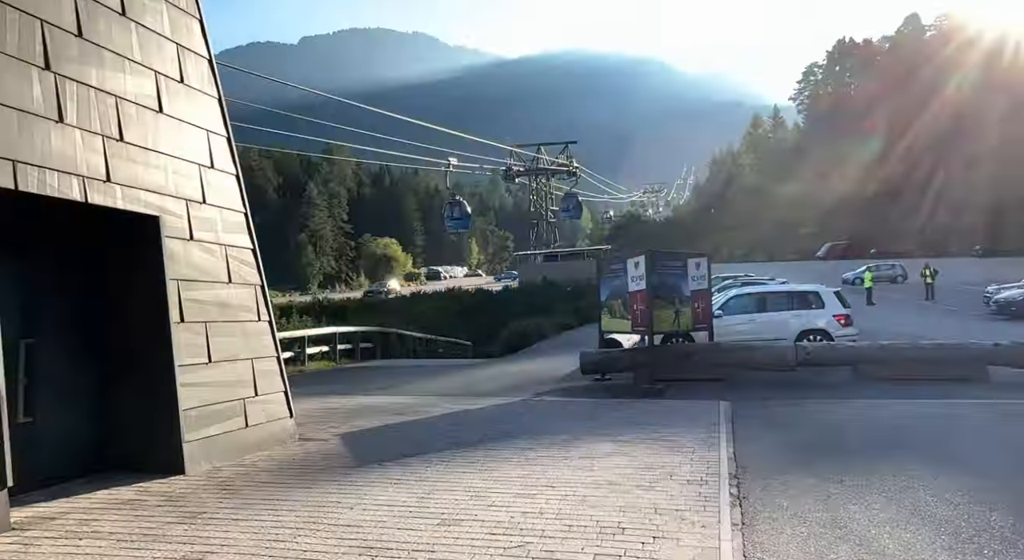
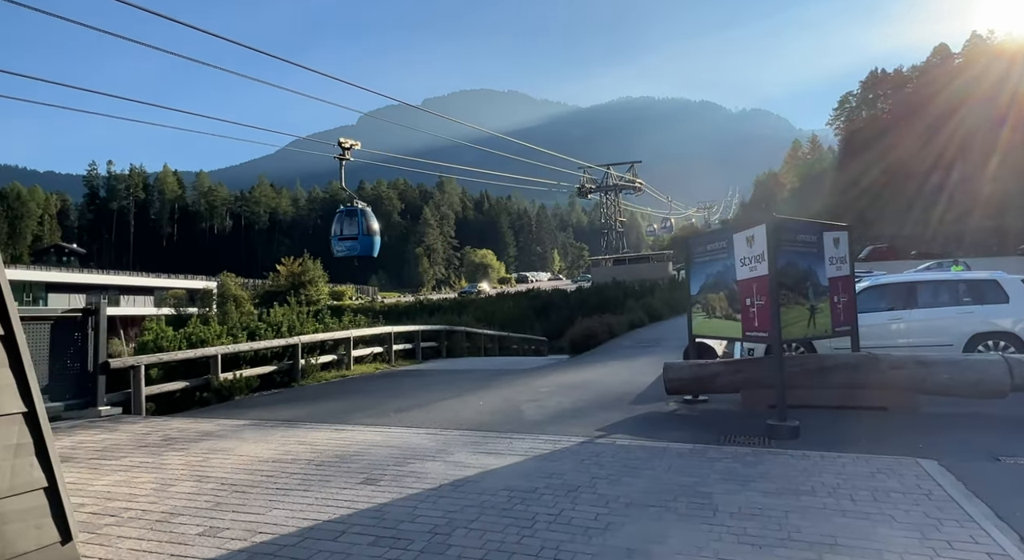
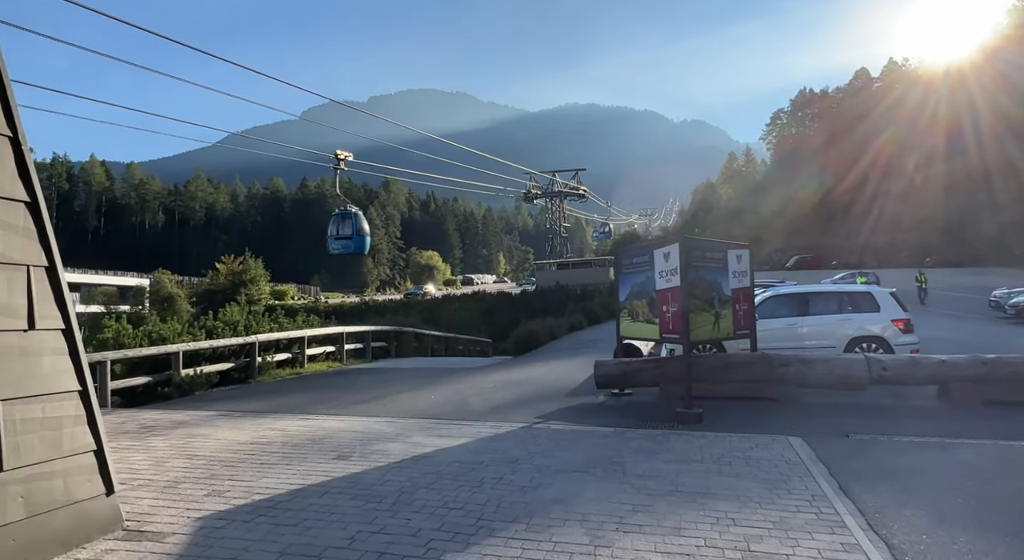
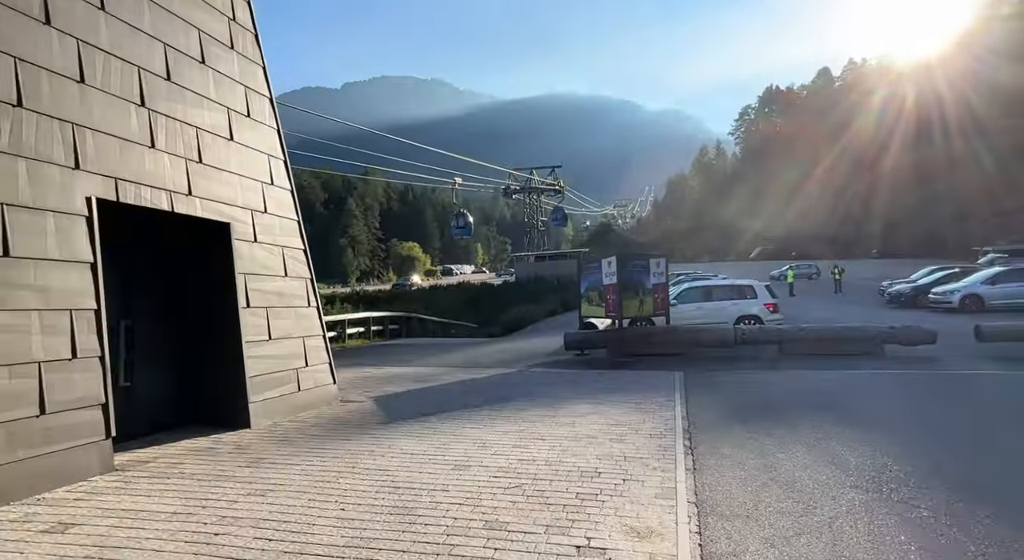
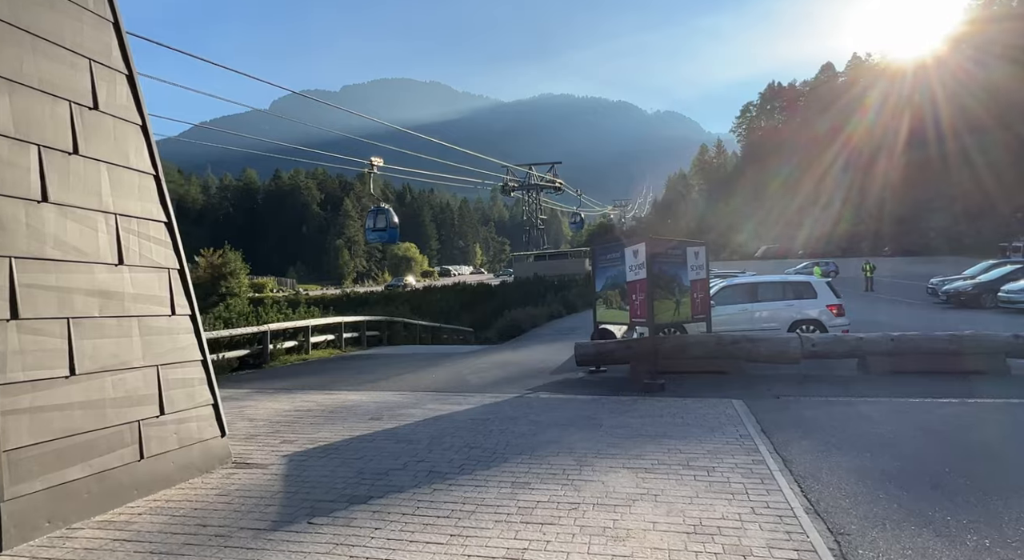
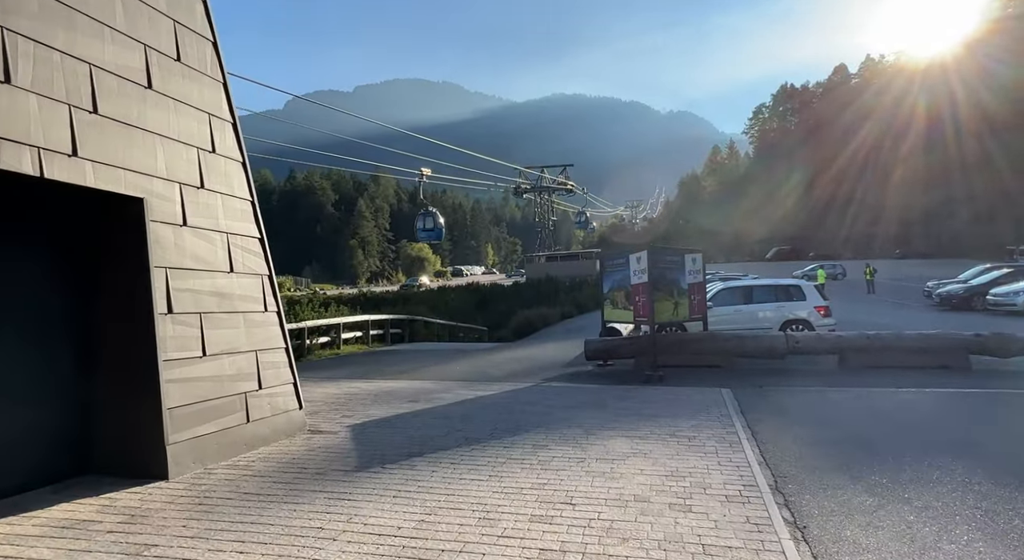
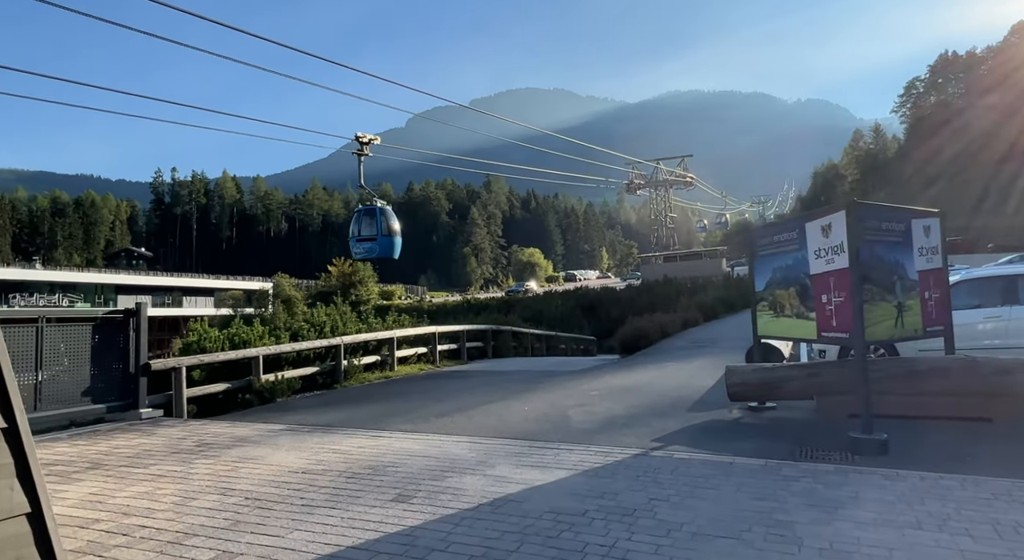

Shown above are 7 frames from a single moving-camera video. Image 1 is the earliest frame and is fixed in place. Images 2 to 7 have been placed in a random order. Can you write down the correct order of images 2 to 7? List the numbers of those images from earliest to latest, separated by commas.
4, 6, 5, 3, 2, 7
